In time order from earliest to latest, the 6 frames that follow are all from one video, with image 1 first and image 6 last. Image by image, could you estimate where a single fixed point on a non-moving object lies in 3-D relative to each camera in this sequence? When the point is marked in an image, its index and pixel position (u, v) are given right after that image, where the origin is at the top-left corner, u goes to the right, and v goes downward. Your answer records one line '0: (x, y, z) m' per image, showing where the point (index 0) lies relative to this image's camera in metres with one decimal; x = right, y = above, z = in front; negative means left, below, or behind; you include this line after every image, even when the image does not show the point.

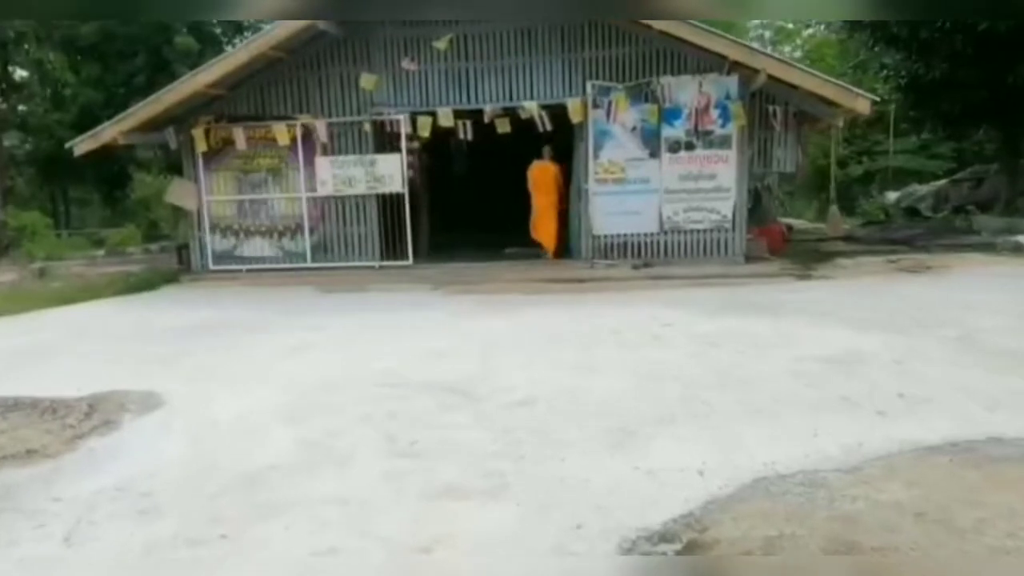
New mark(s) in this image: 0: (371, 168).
0: (-1.7, +1.4, +10.6) m
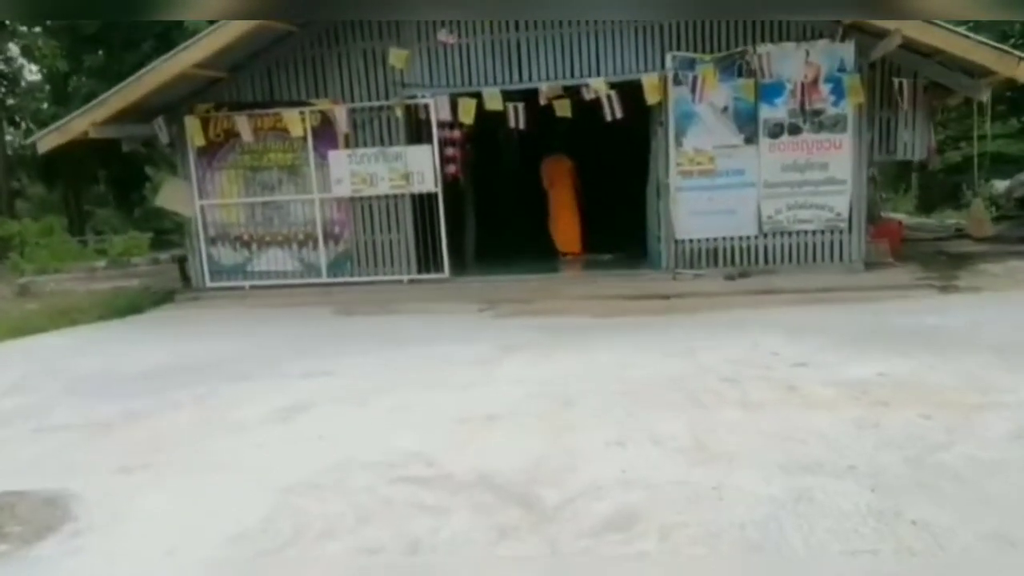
0: (-1.1, +1.2, +9.0) m
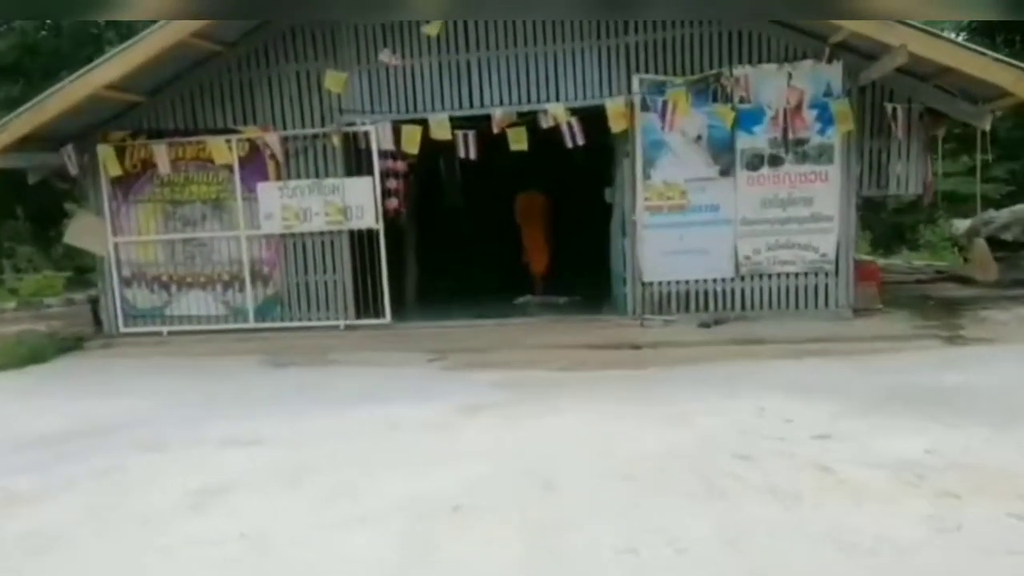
0: (-1.6, +0.8, +8.1) m
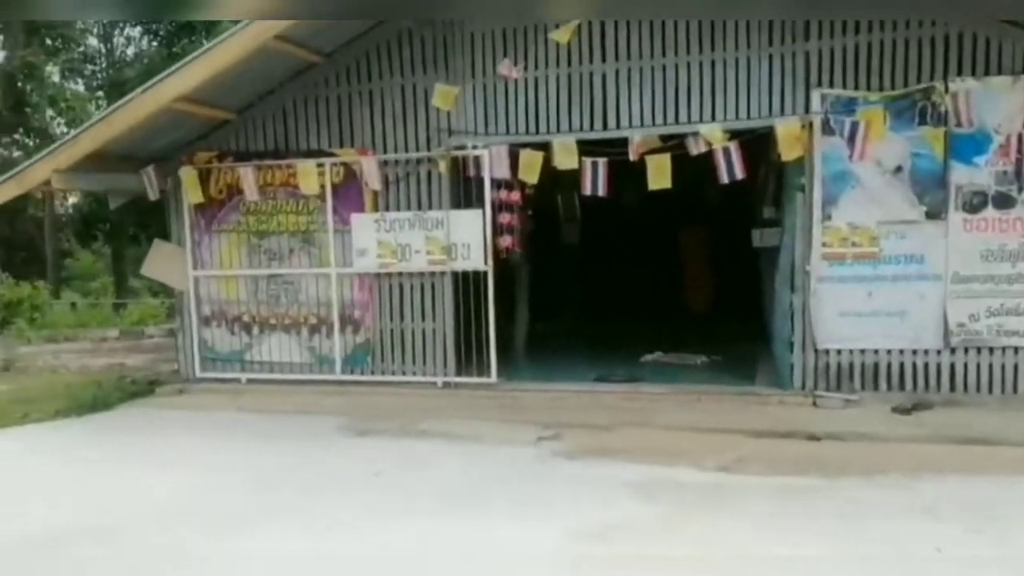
0: (-0.6, +0.4, +6.8) m
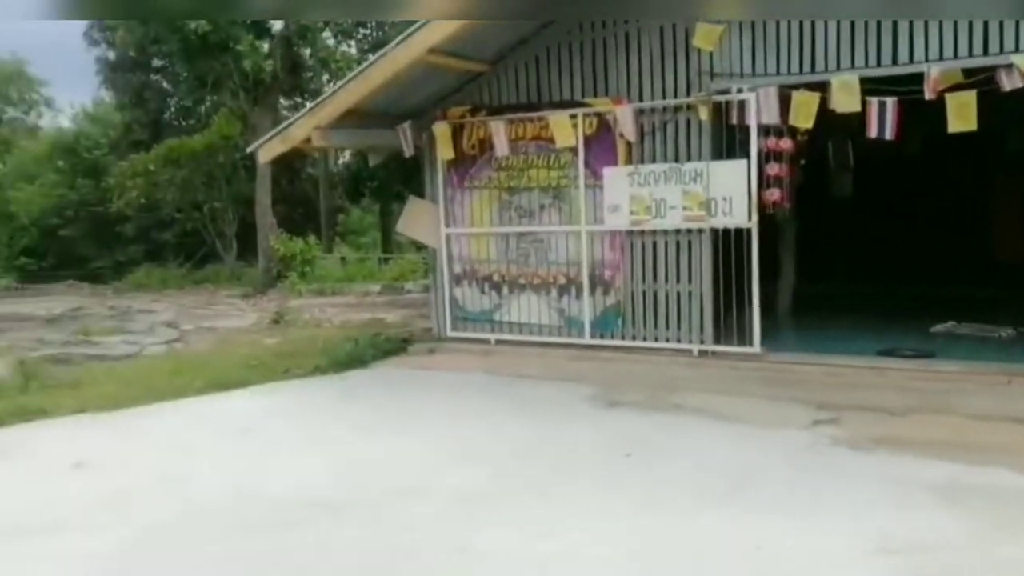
0: (+1.2, +0.7, +6.3) m
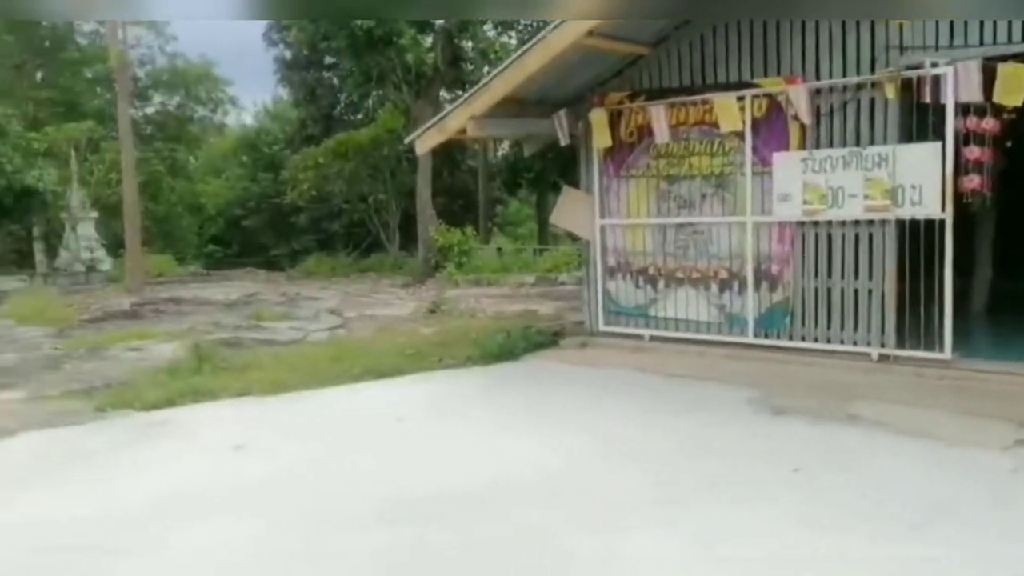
0: (+2.2, +0.7, +5.7) m
